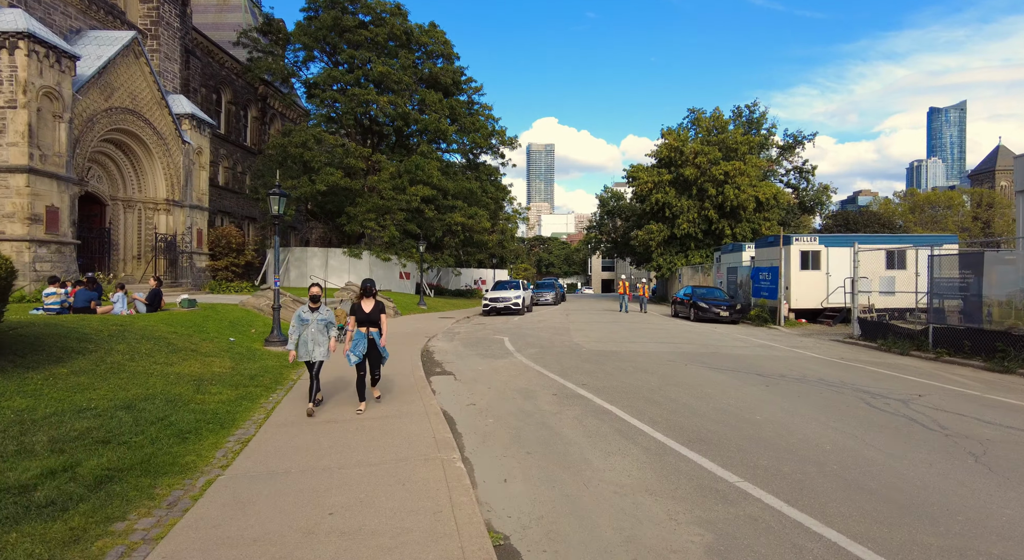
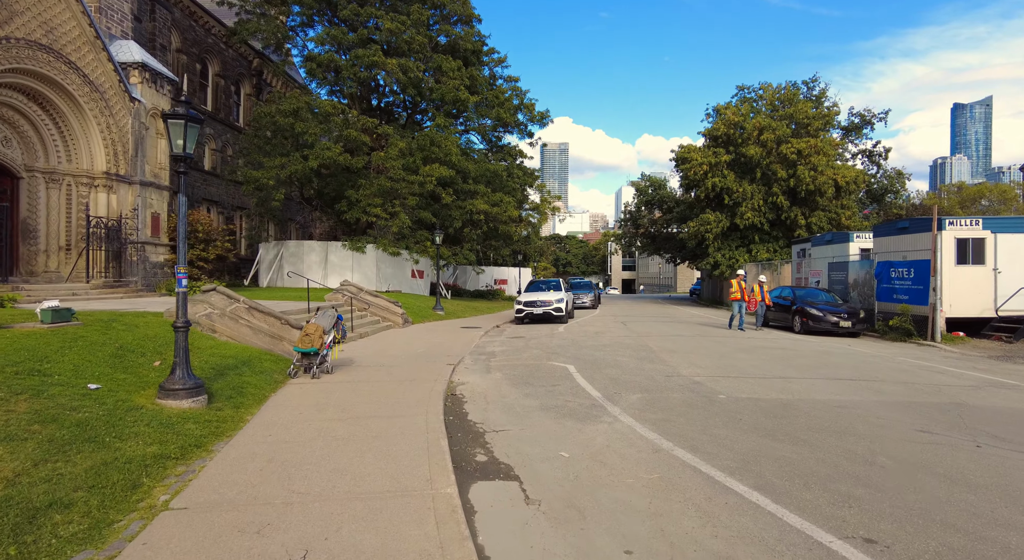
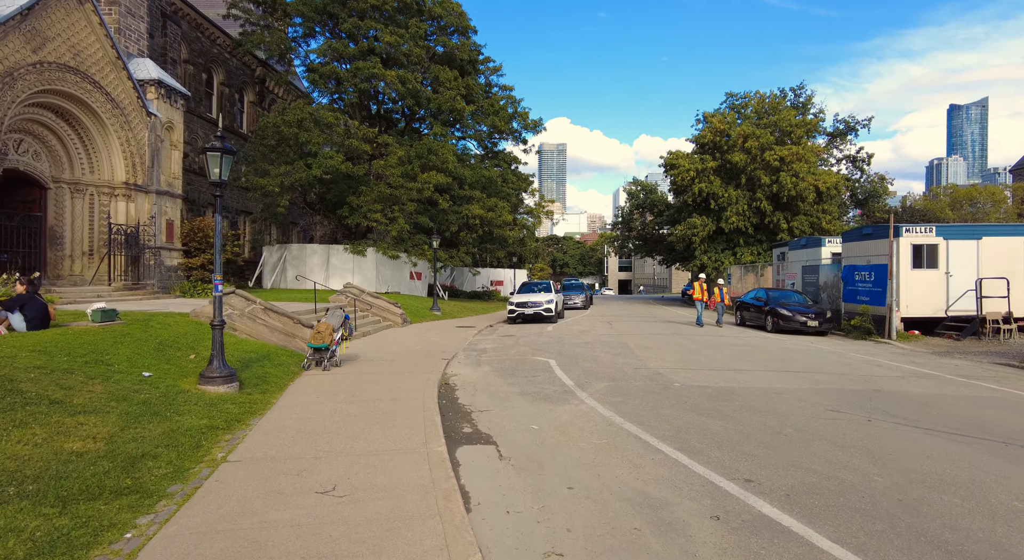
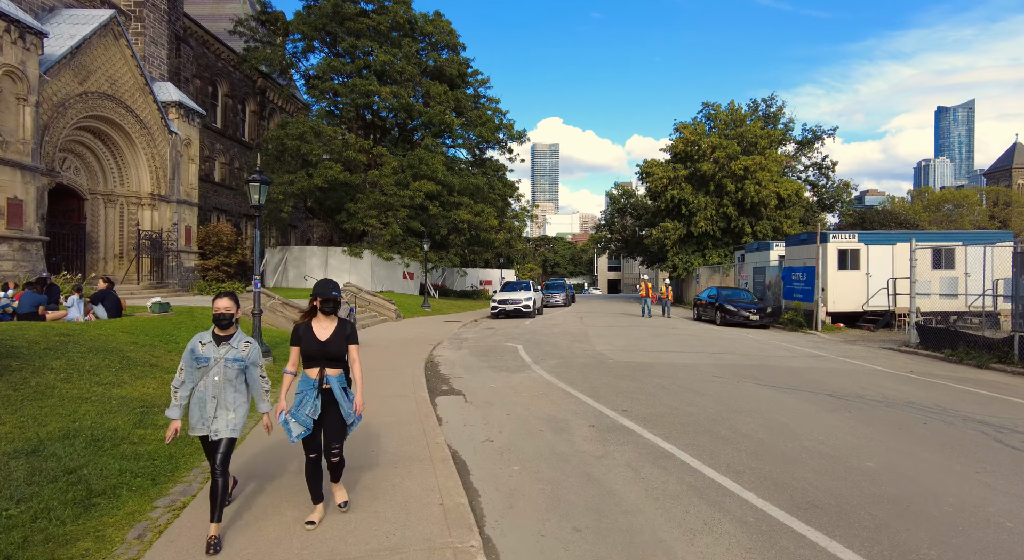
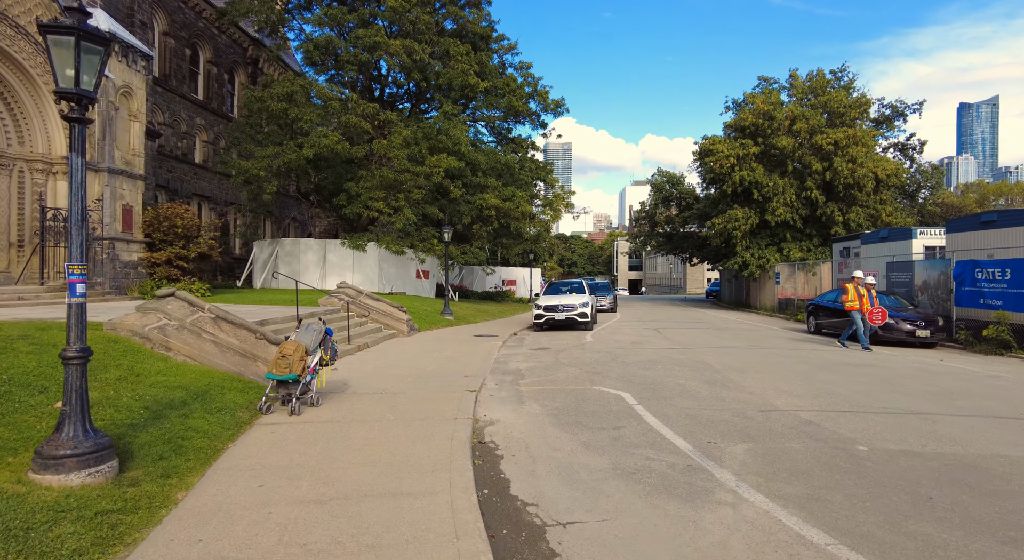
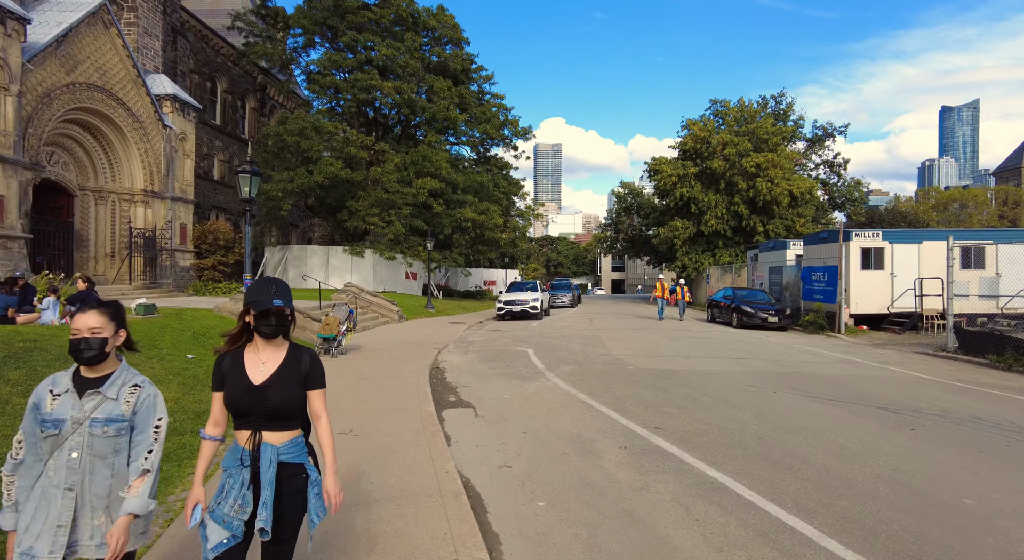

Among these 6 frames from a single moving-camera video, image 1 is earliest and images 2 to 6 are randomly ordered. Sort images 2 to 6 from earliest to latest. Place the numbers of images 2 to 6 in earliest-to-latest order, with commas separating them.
4, 6, 3, 2, 5
